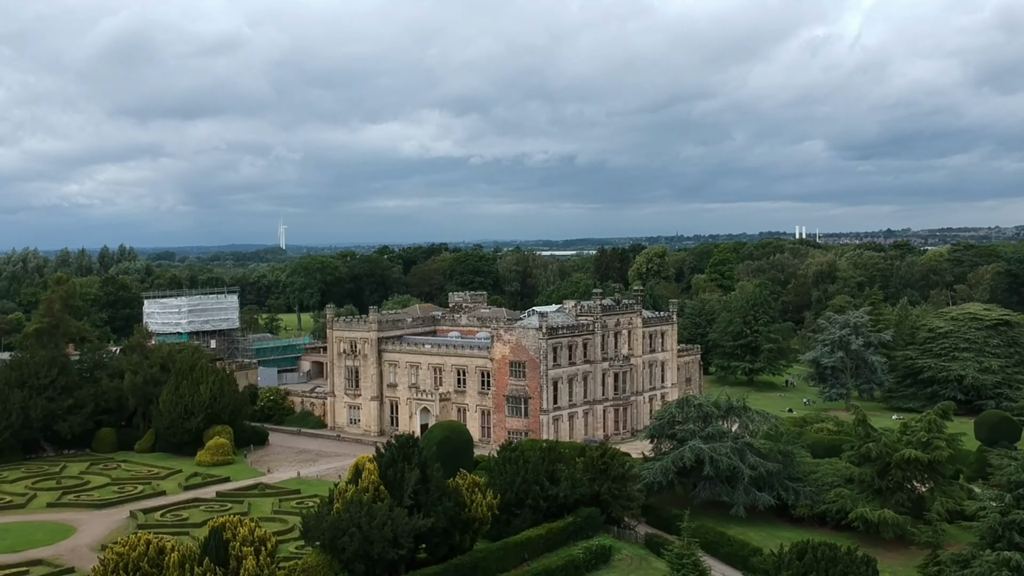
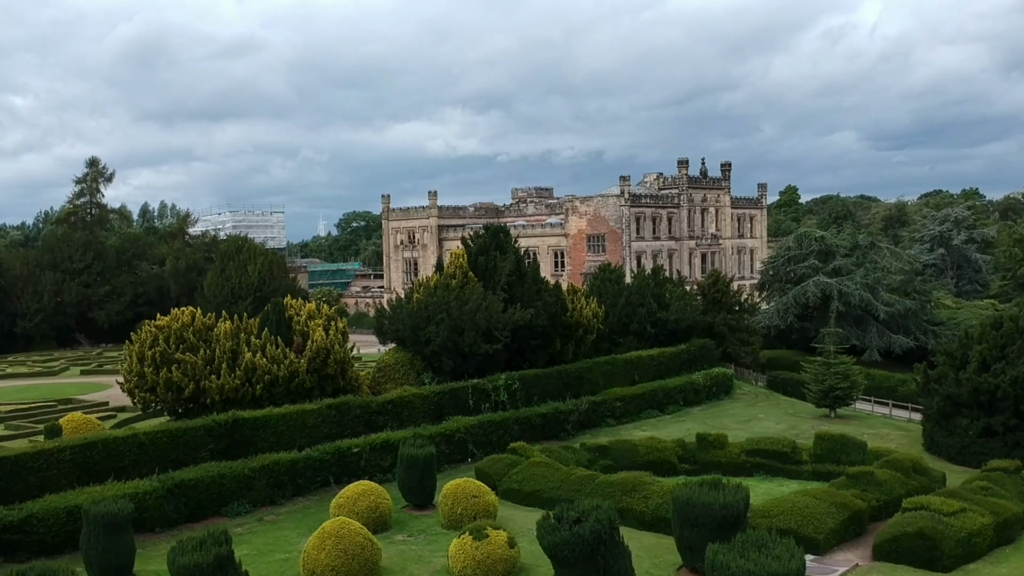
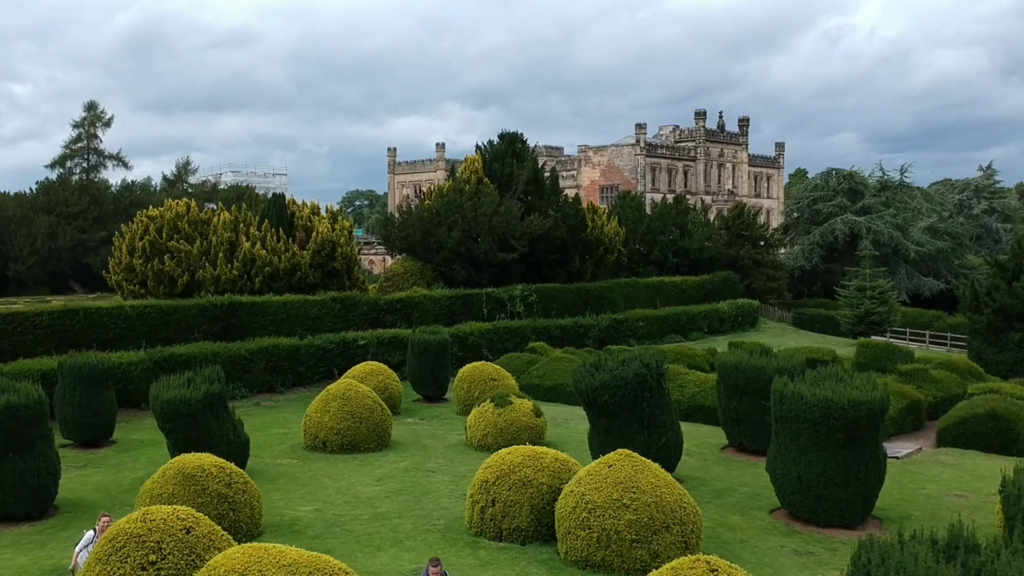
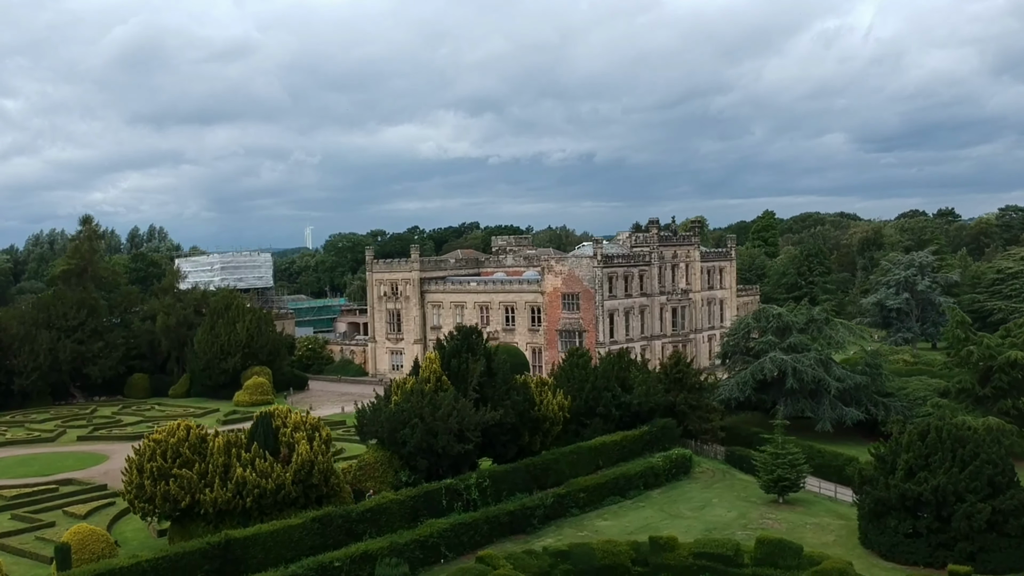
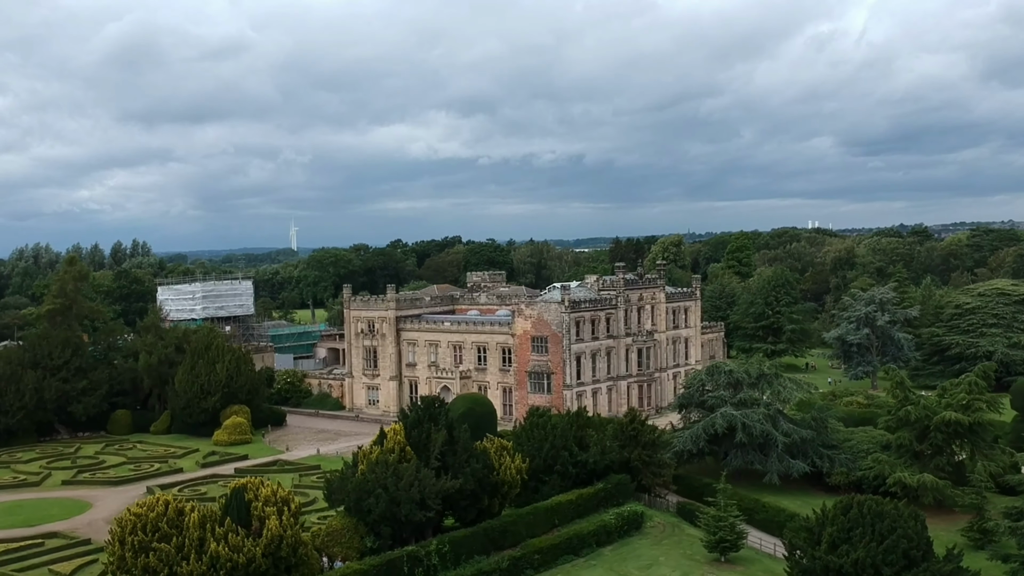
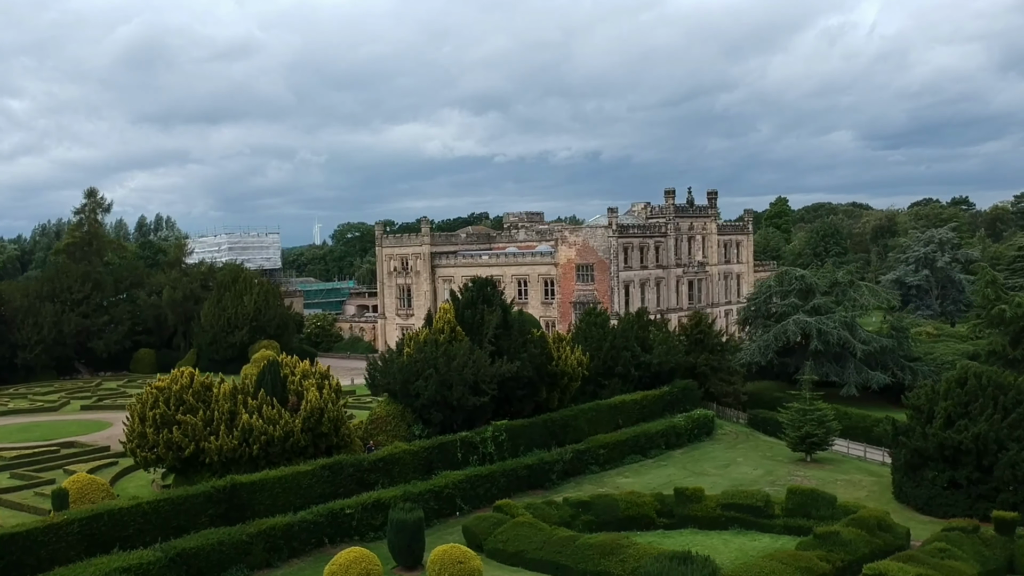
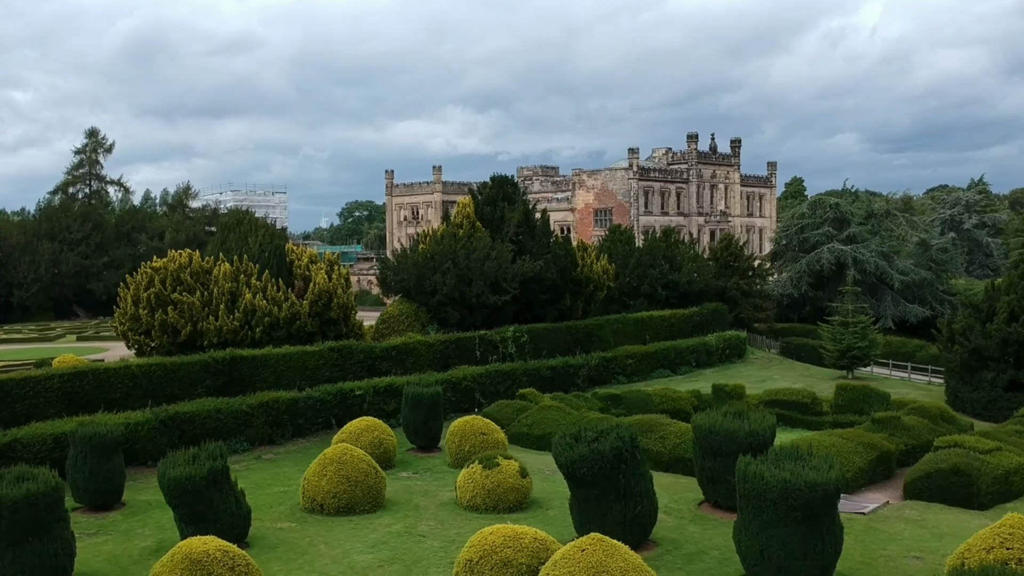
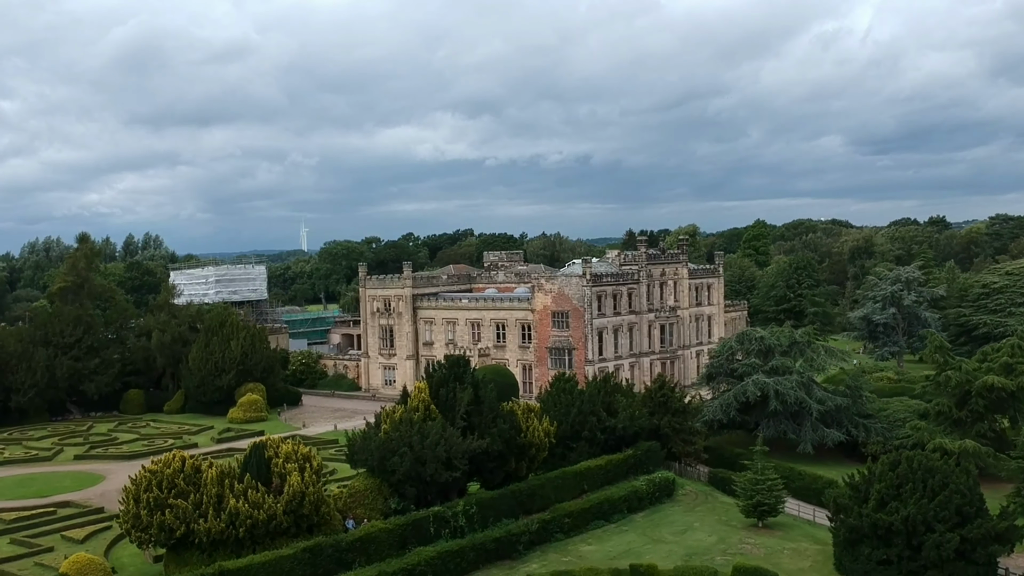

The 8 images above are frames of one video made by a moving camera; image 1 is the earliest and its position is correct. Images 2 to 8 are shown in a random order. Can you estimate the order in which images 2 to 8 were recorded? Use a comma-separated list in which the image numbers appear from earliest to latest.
5, 8, 4, 6, 2, 7, 3
